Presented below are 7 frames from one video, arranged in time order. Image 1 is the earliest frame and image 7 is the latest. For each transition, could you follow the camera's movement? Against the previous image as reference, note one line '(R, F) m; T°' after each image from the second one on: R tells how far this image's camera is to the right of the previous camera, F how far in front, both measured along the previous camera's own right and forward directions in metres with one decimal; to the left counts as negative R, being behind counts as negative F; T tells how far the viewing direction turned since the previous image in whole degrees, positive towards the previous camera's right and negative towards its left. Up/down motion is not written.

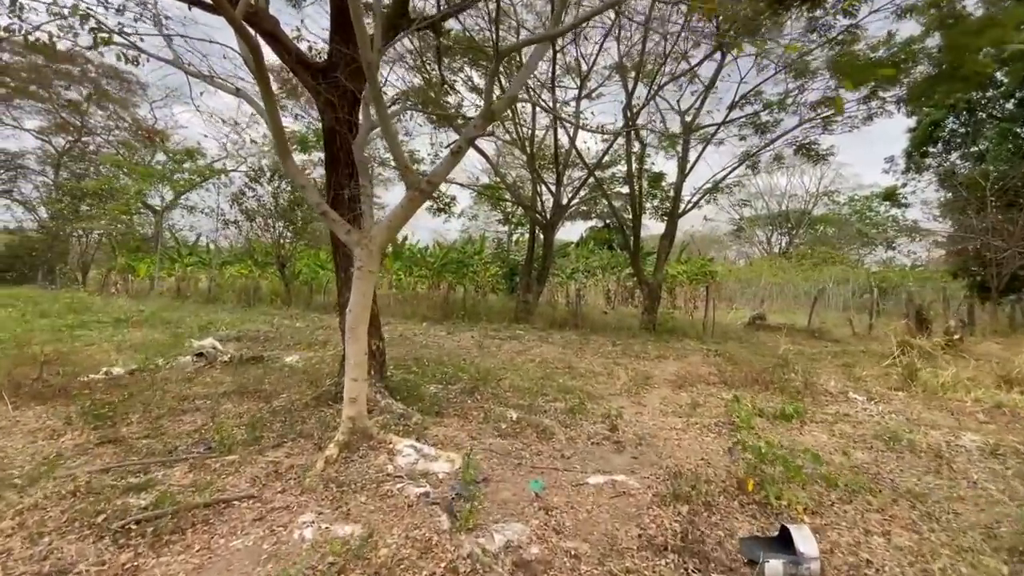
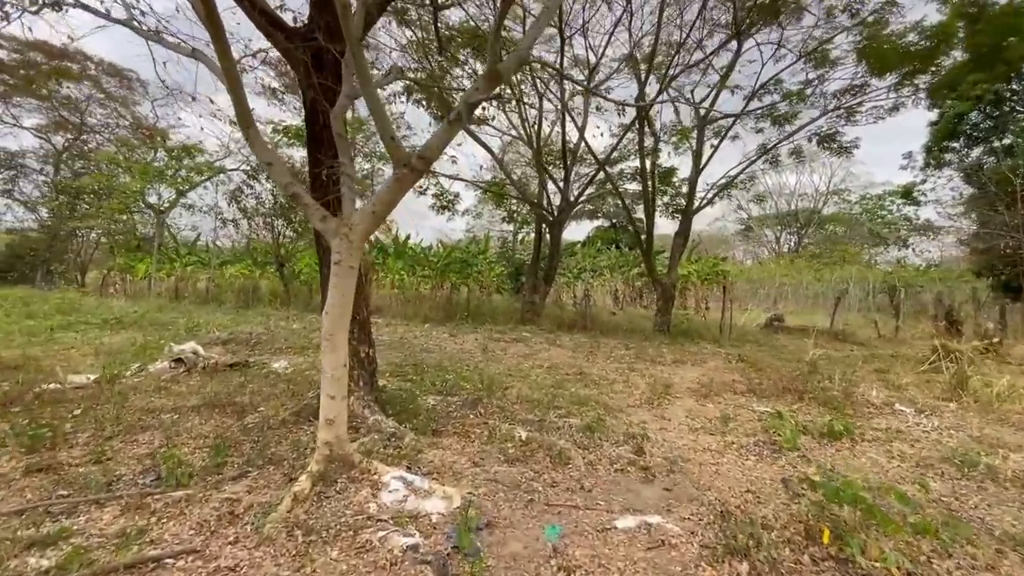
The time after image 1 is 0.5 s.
(0.0, +0.4) m; -1°
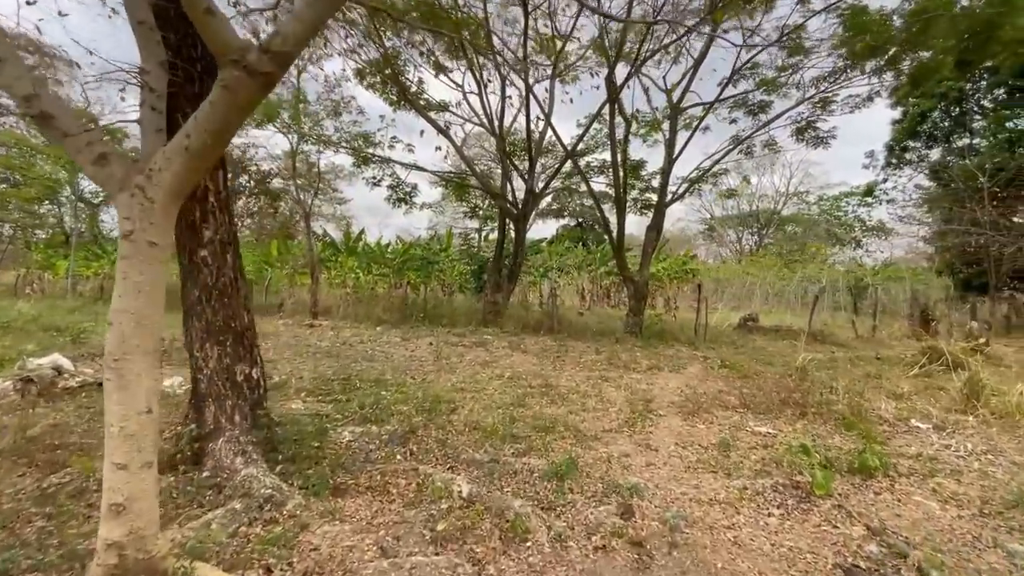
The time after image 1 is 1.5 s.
(+0.1, +0.7) m; +4°
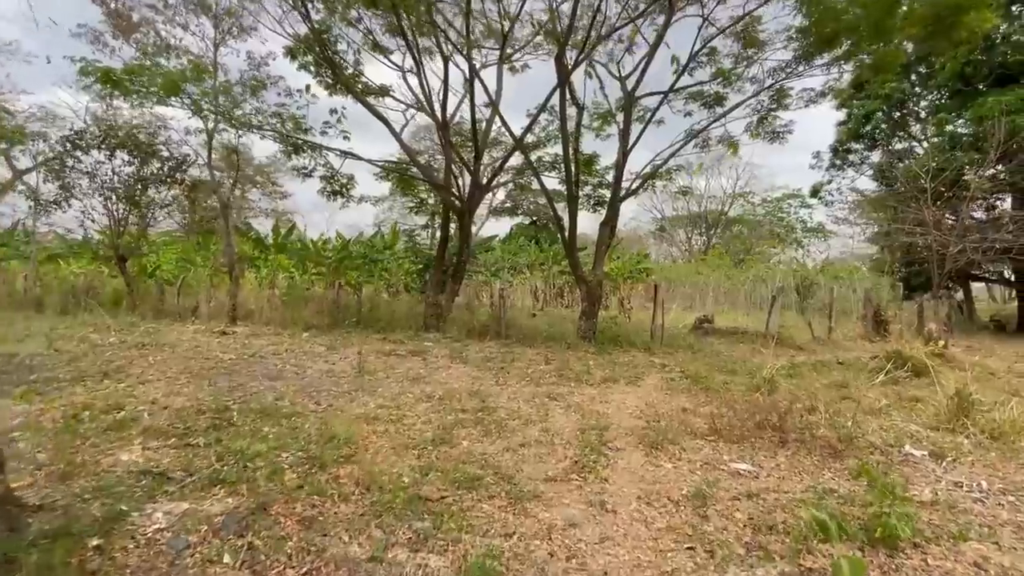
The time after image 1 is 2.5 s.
(+0.2, +0.7) m; +5°
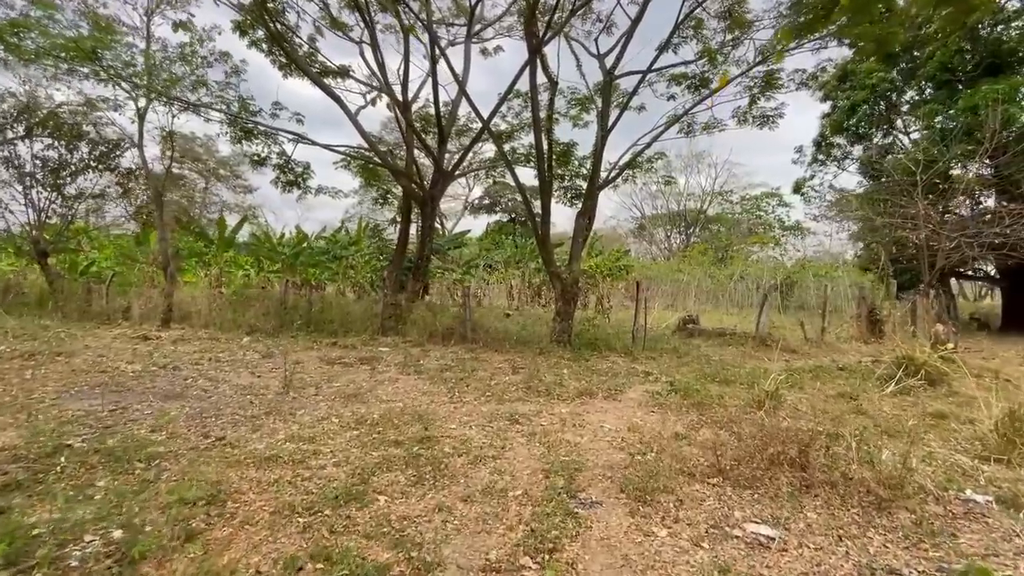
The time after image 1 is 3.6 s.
(+0.2, +0.7) m; +2°
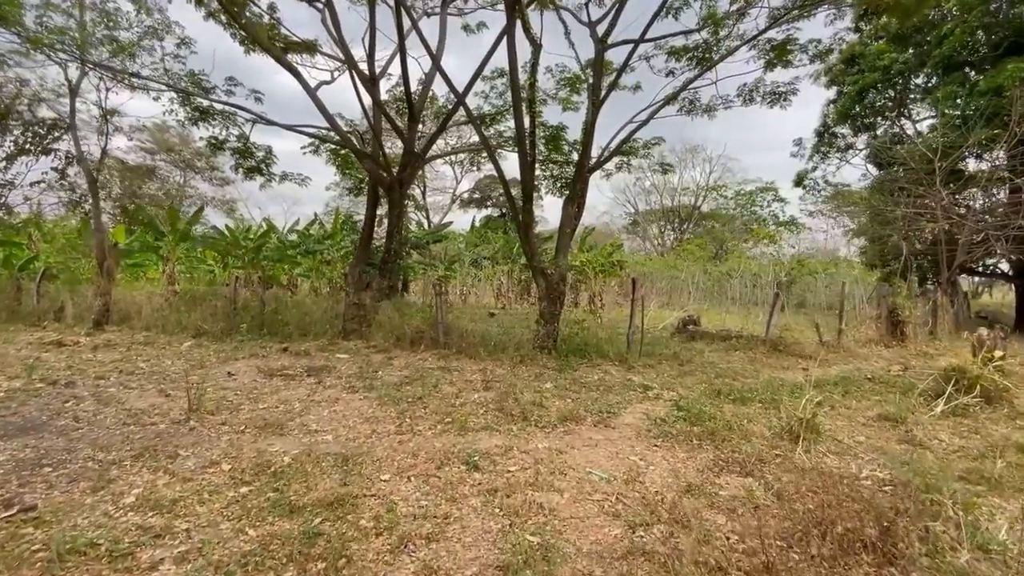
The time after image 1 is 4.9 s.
(+0.2, +0.8) m; +1°
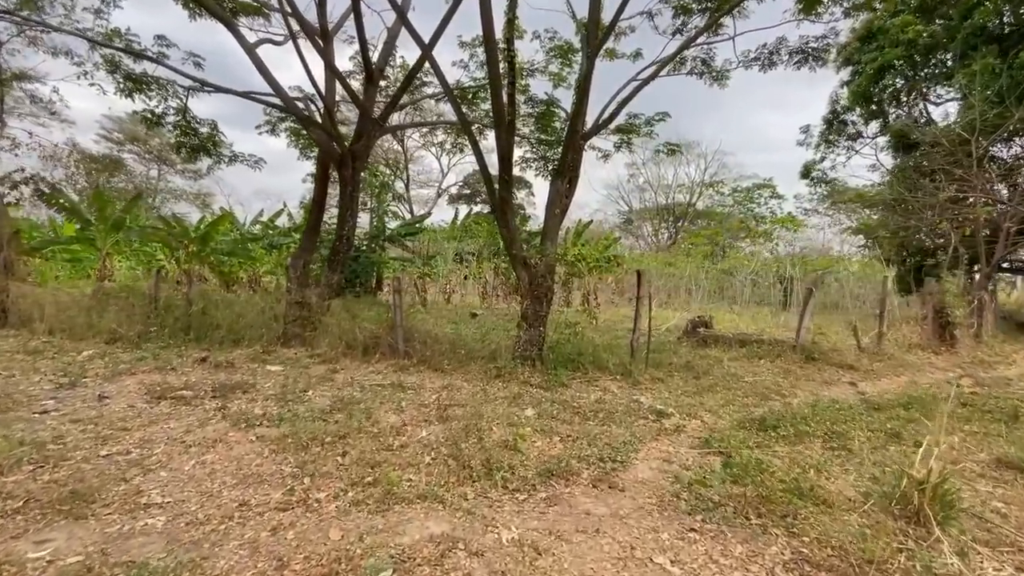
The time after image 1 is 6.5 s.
(+0.2, +1.1) m; +1°
